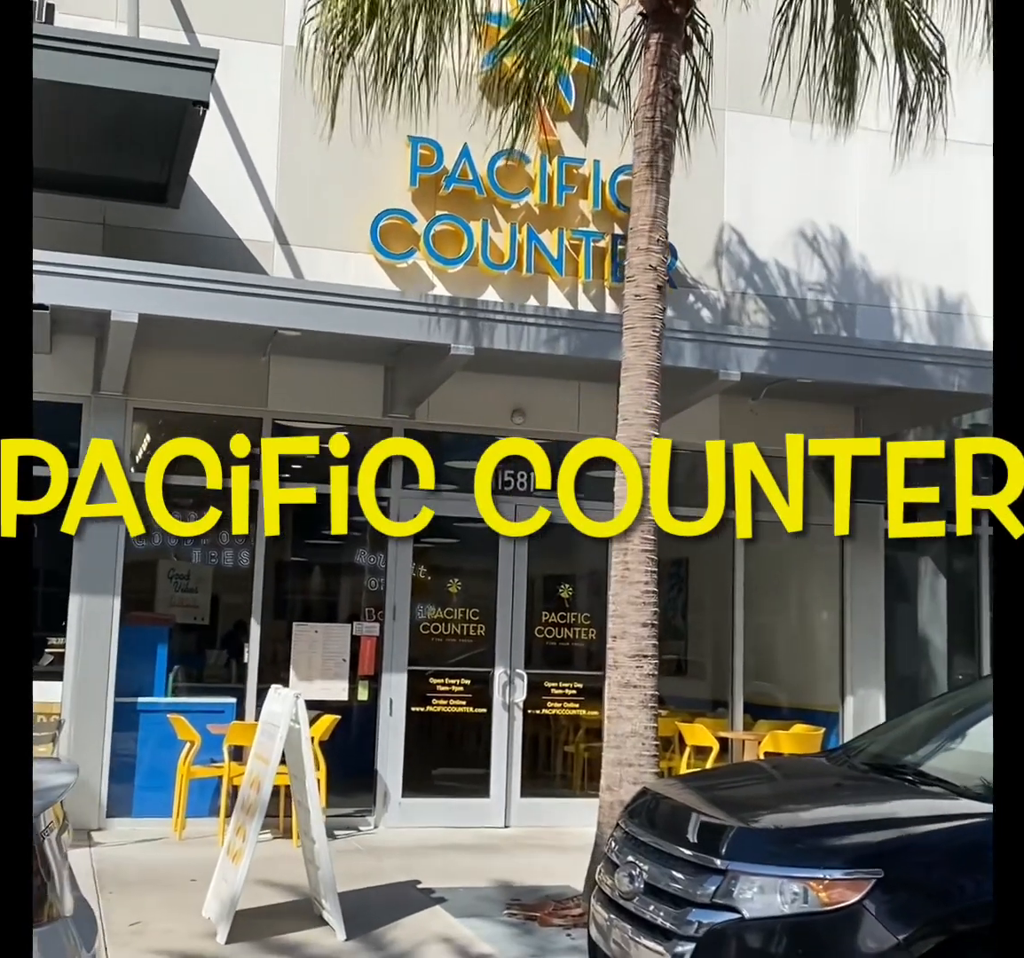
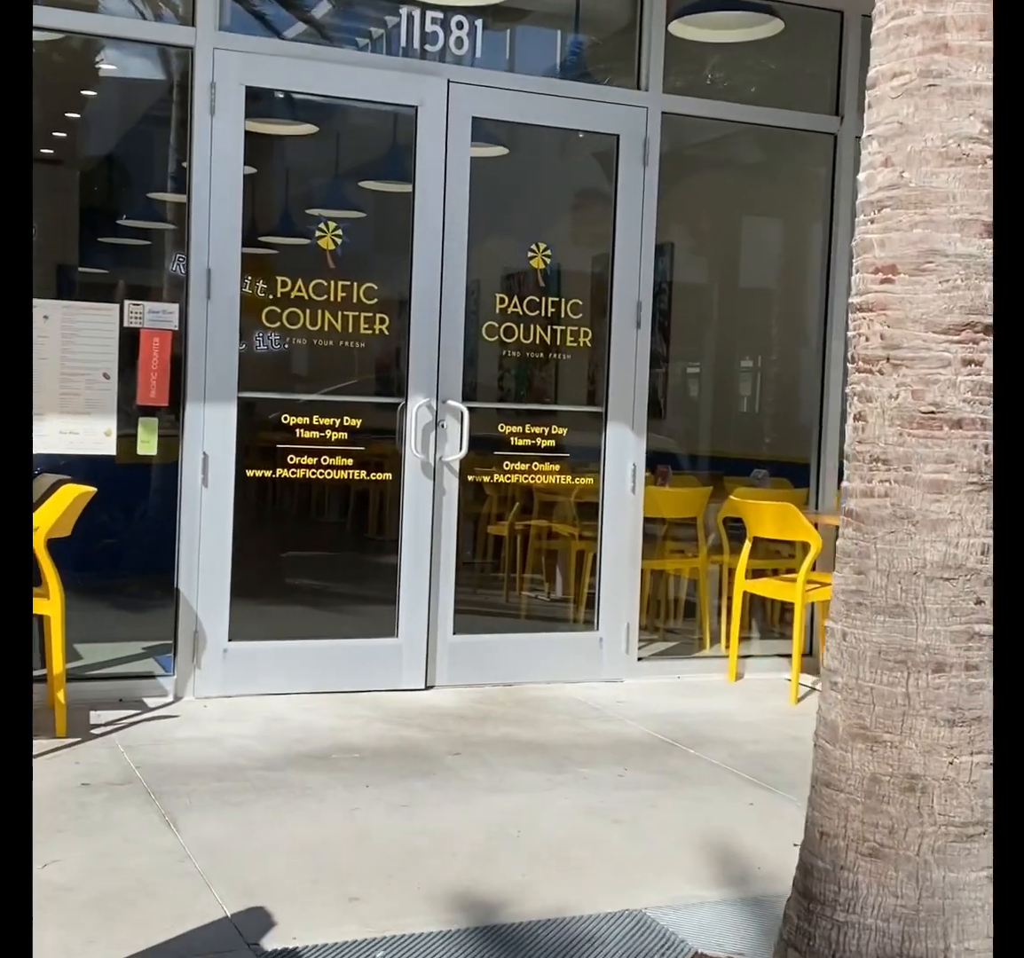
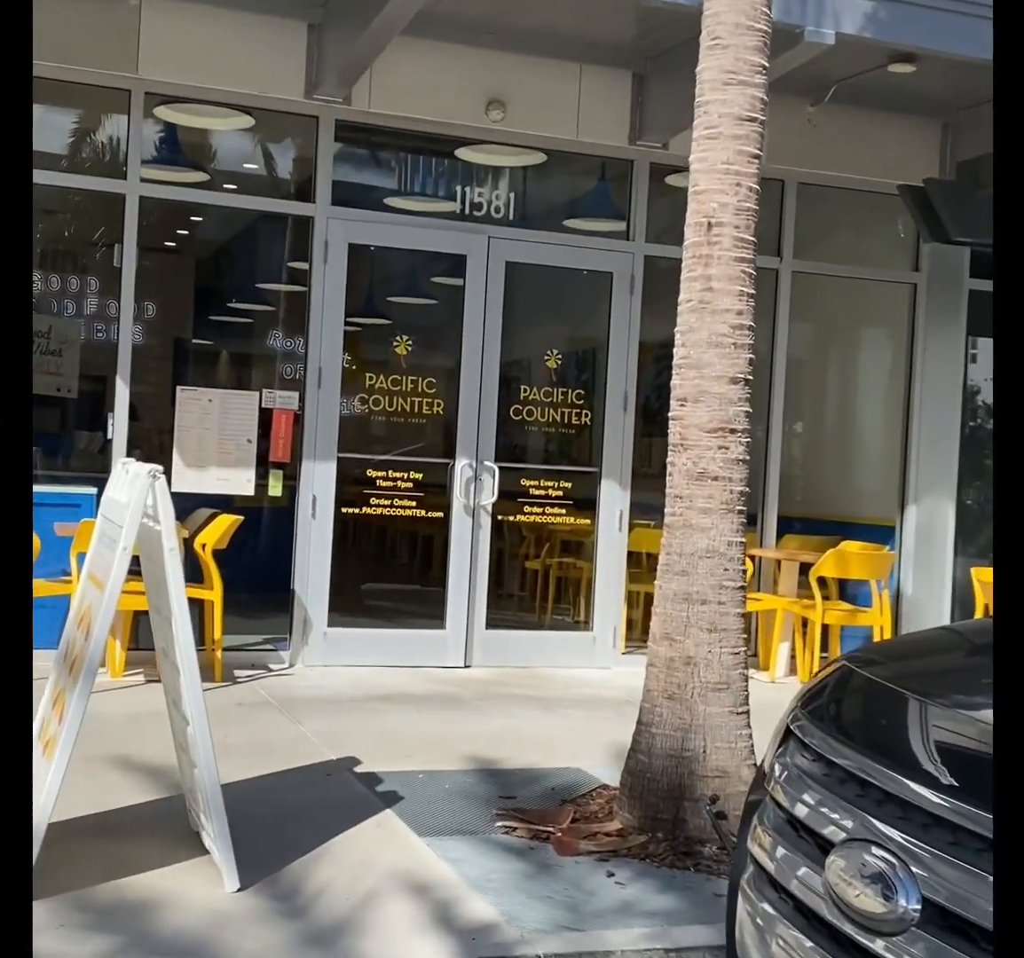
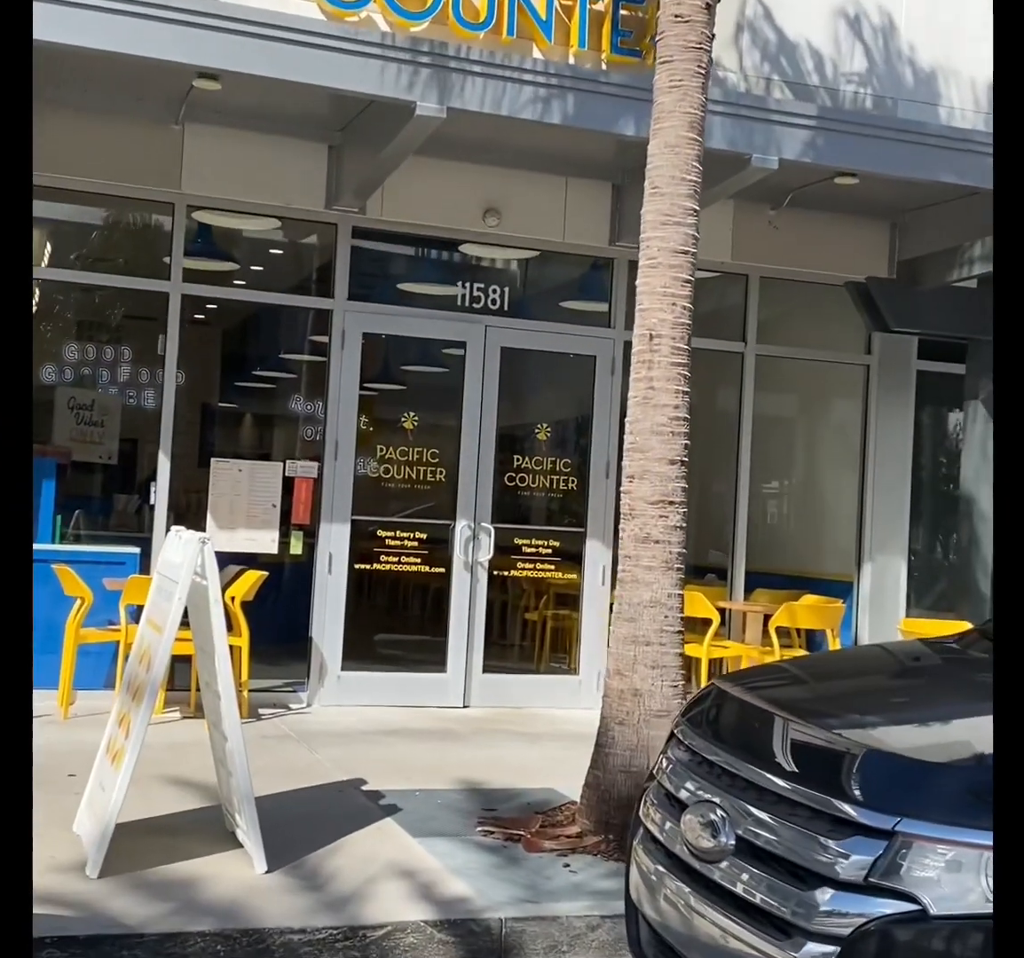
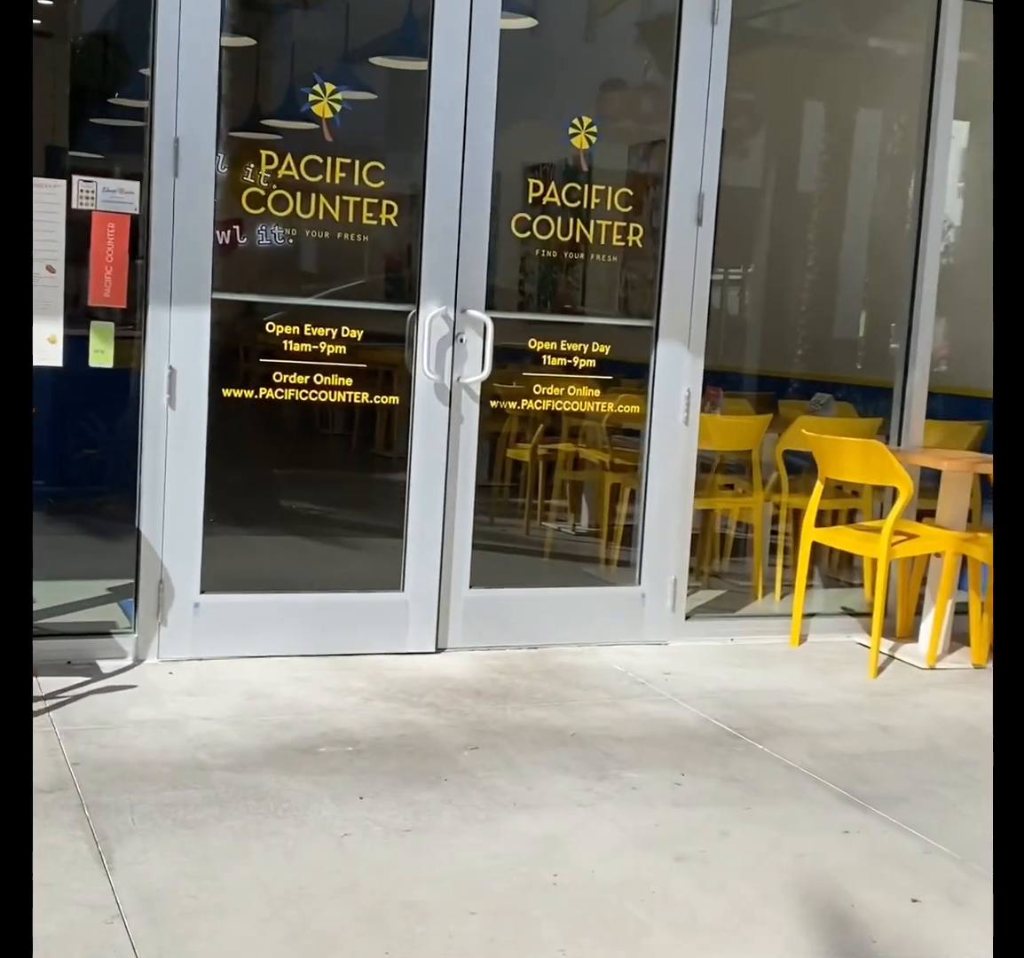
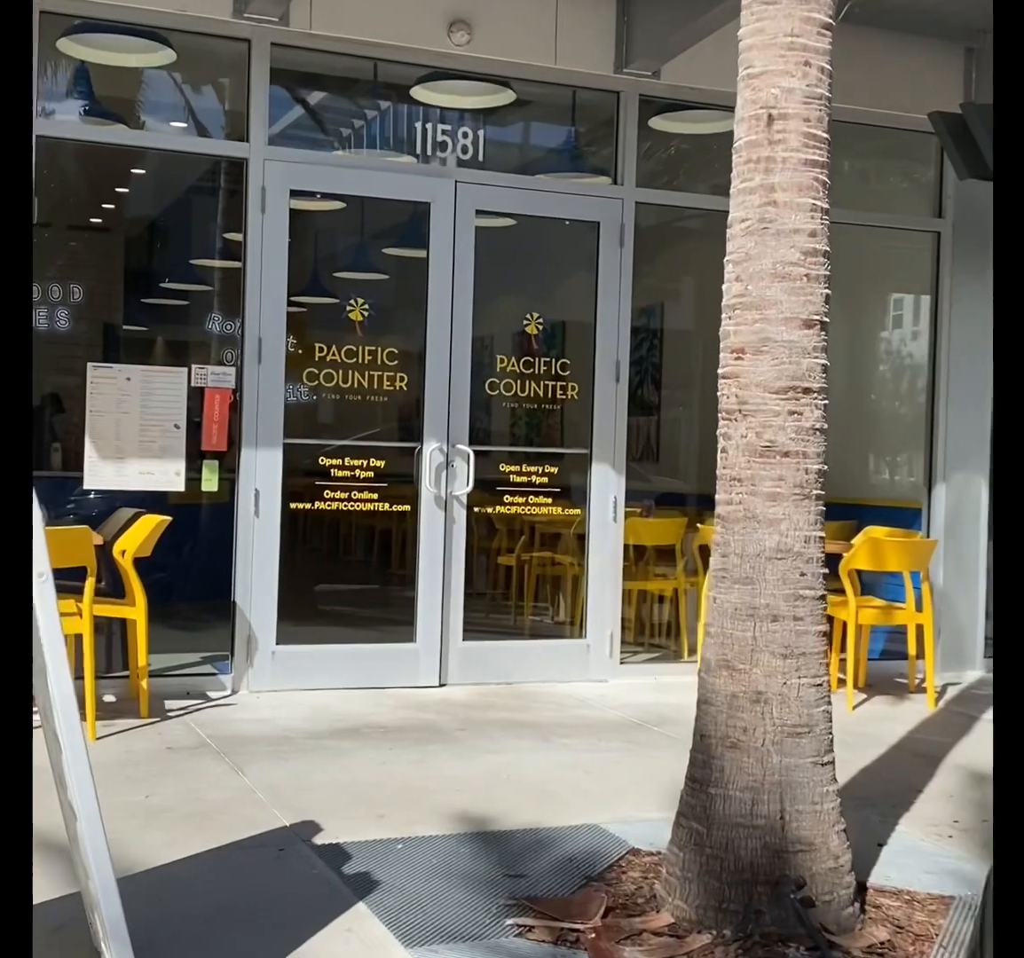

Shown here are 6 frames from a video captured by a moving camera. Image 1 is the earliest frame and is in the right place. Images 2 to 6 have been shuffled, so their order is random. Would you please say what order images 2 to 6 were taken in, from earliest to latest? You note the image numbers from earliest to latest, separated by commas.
4, 3, 6, 2, 5
